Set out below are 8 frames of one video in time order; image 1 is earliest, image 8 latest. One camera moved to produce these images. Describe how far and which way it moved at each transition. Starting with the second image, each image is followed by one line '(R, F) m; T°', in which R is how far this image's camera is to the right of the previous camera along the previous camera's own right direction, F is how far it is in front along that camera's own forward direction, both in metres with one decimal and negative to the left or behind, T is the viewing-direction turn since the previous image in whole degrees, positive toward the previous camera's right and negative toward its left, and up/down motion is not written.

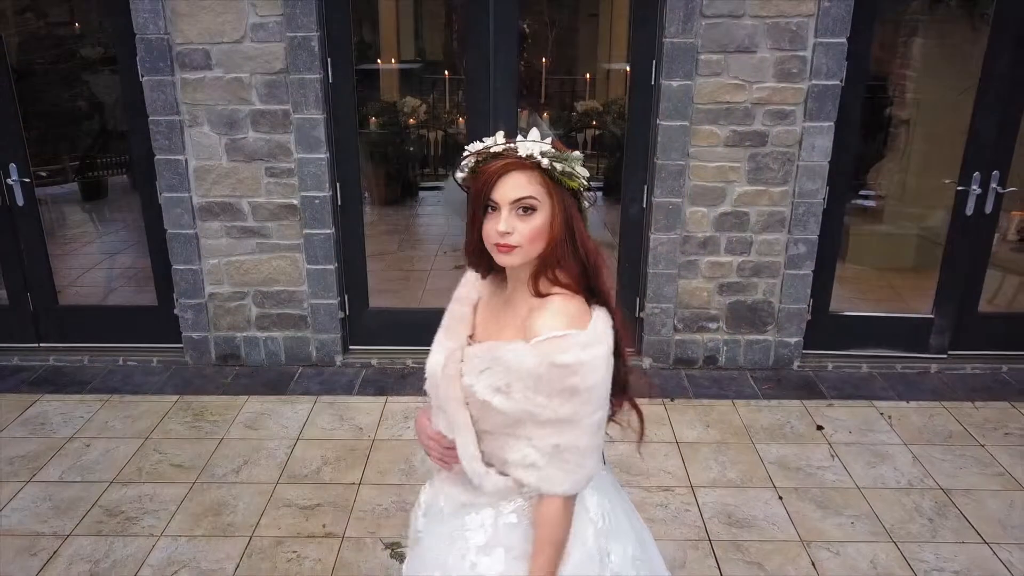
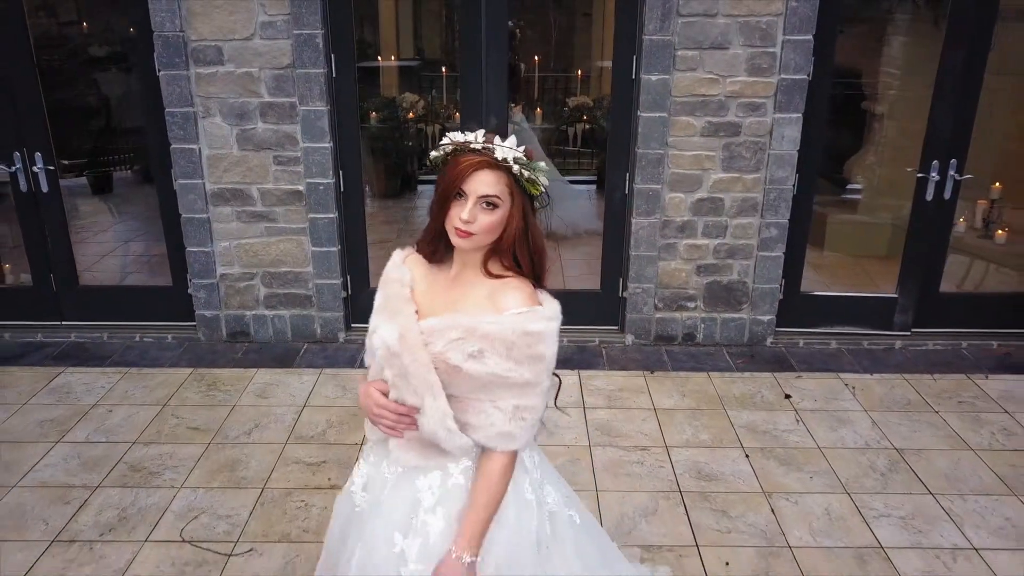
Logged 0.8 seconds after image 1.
(0.0, -0.3) m; 0°
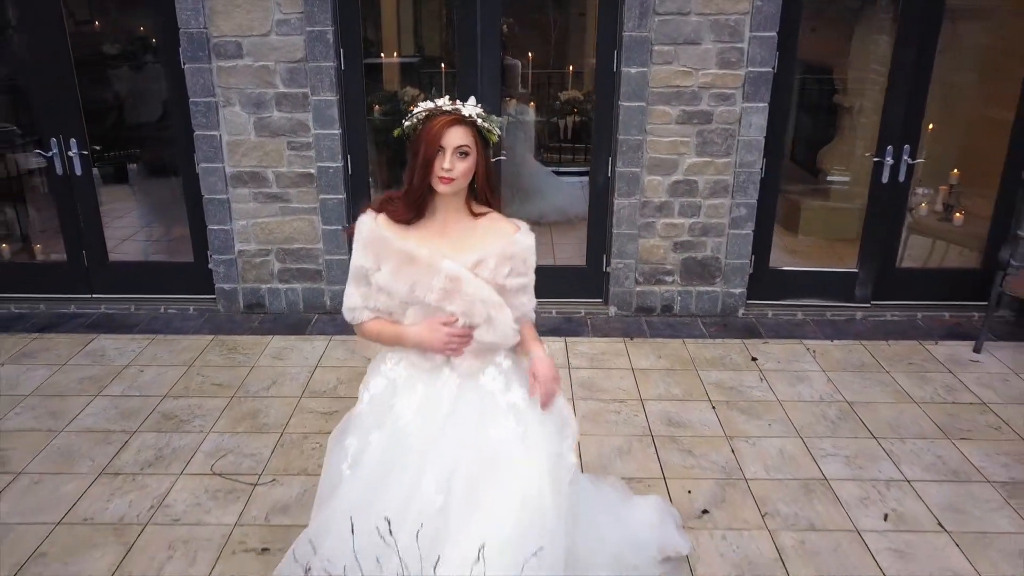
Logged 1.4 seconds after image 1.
(0.0, -0.4) m; 0°
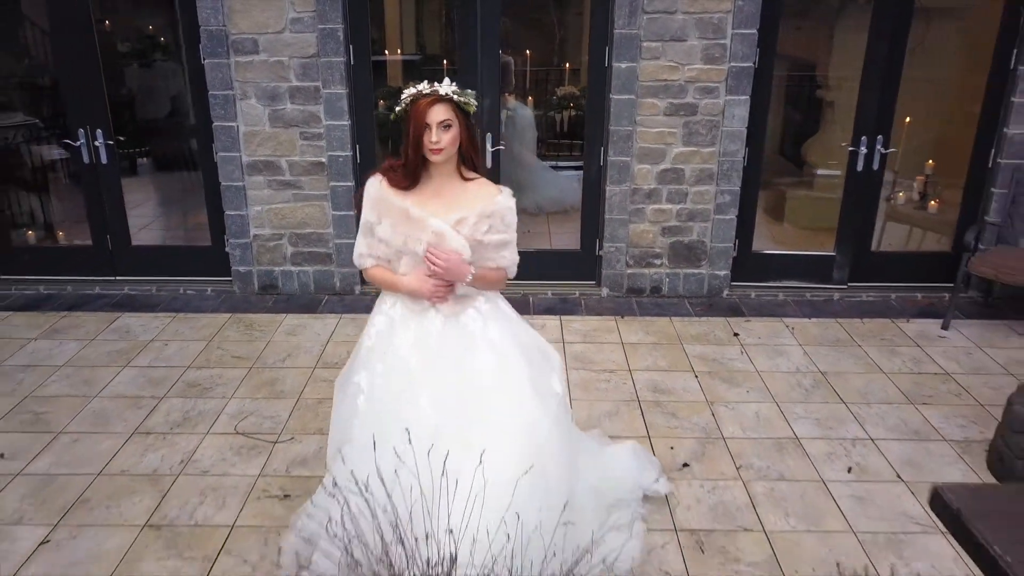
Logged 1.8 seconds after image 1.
(0.0, -0.3) m; 0°
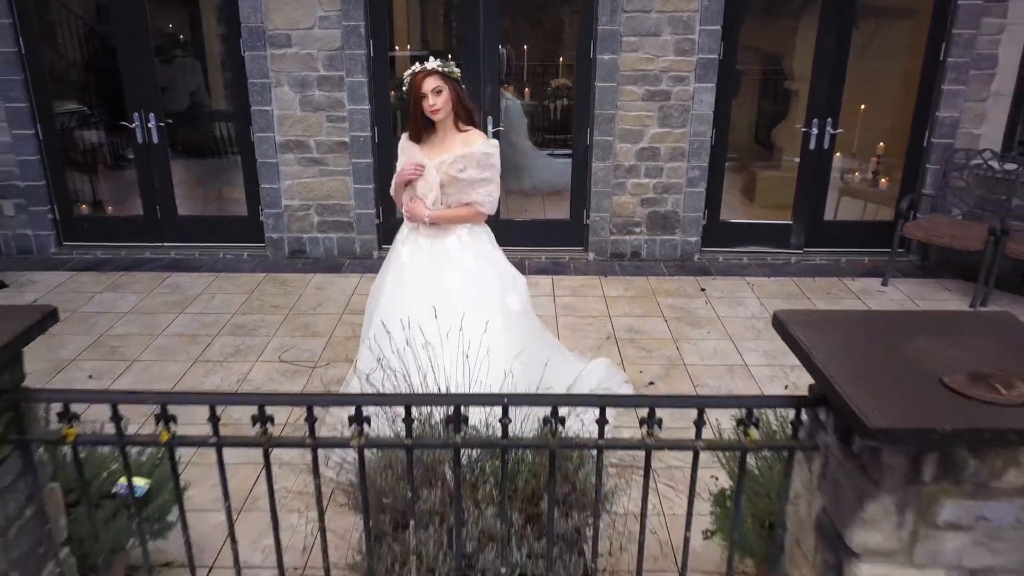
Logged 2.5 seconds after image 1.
(0.0, -0.7) m; 0°
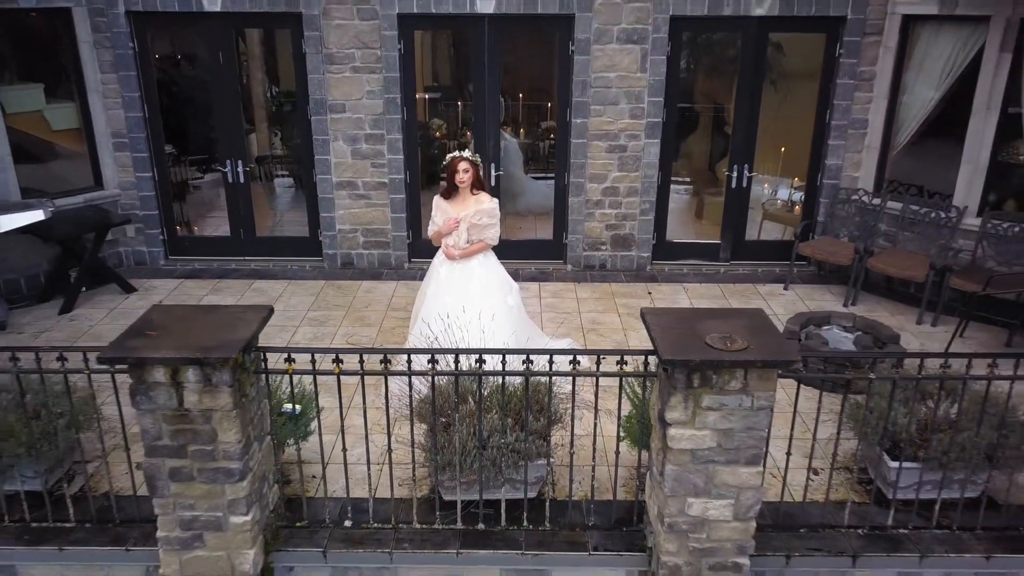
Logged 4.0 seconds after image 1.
(0.0, -1.8) m; 0°
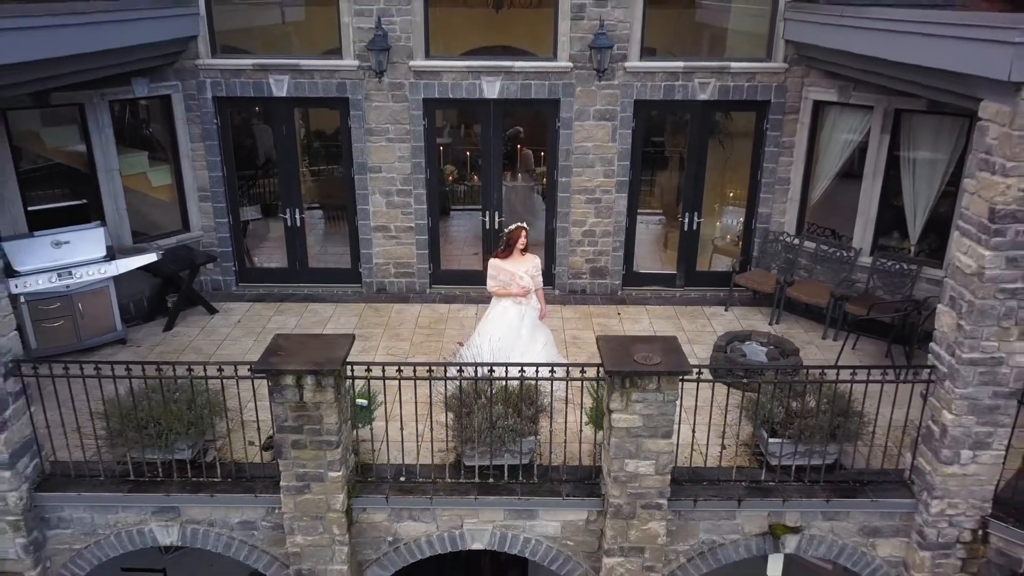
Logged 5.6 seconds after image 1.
(0.0, -1.9) m; 0°
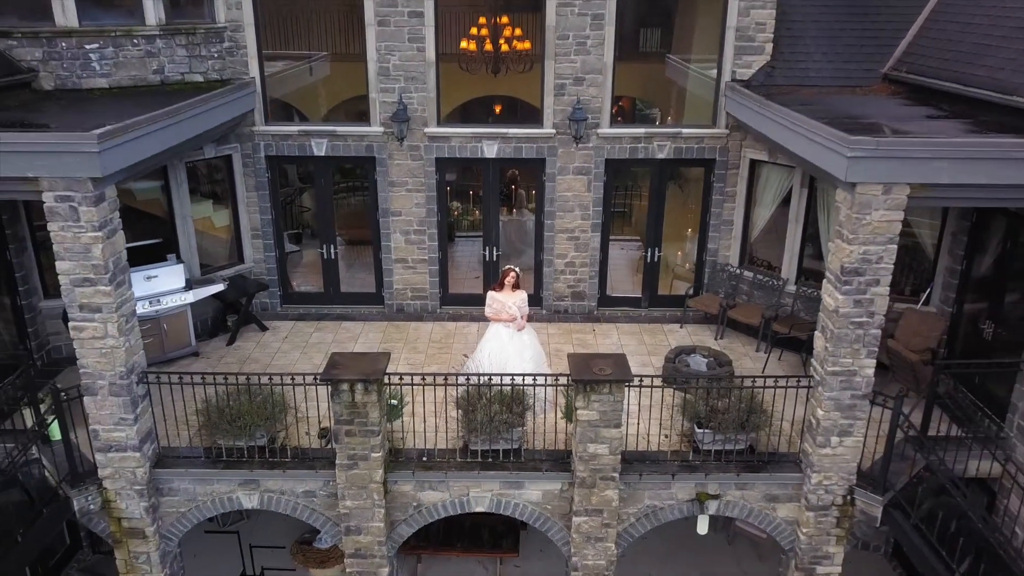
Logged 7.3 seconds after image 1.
(+0.1, -2.0) m; 0°
